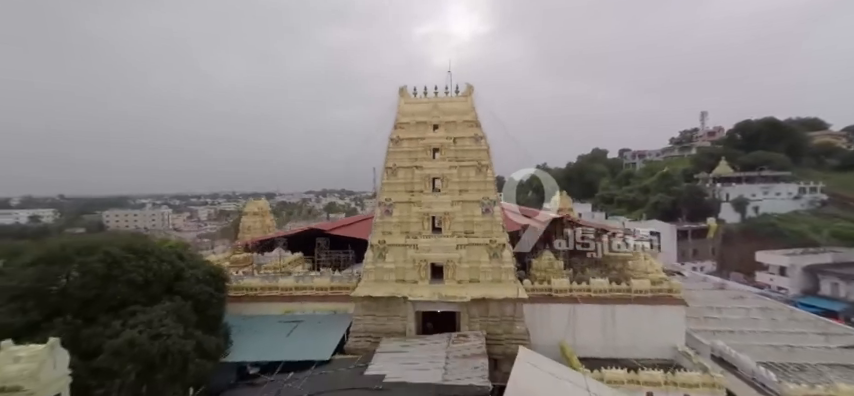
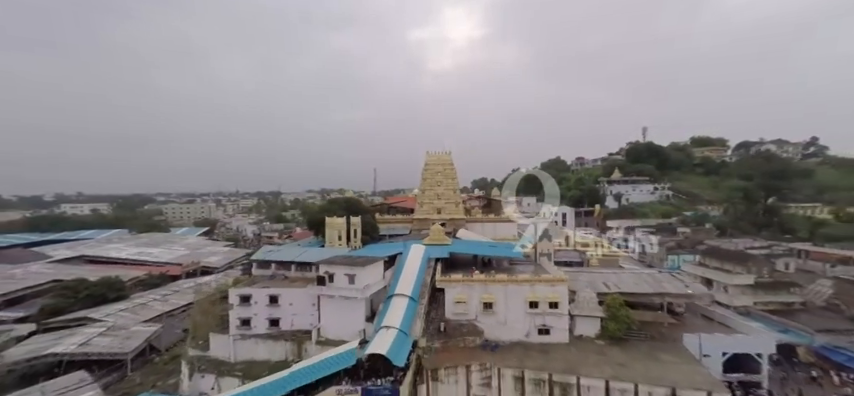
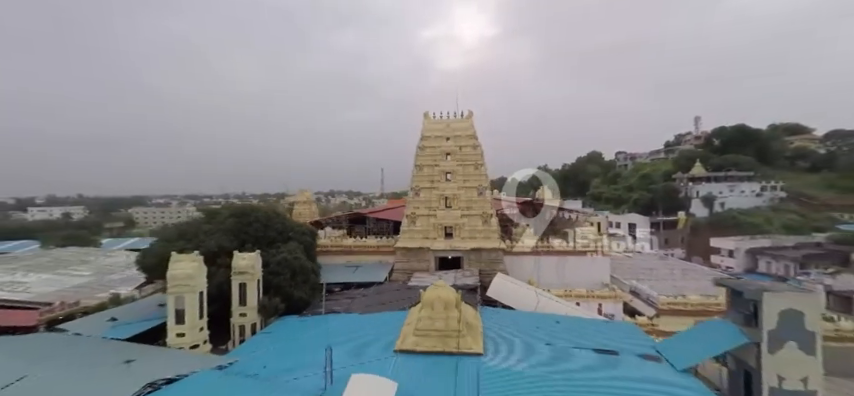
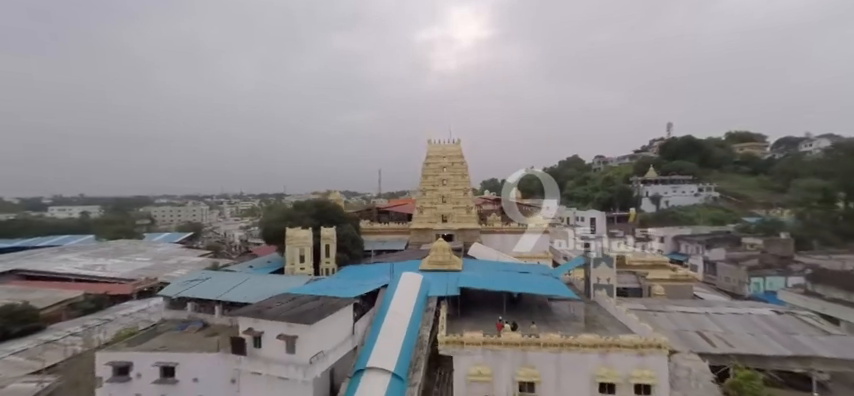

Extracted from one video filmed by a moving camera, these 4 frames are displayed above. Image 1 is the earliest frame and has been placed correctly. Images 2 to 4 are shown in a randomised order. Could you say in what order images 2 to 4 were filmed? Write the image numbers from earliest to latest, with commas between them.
3, 4, 2
